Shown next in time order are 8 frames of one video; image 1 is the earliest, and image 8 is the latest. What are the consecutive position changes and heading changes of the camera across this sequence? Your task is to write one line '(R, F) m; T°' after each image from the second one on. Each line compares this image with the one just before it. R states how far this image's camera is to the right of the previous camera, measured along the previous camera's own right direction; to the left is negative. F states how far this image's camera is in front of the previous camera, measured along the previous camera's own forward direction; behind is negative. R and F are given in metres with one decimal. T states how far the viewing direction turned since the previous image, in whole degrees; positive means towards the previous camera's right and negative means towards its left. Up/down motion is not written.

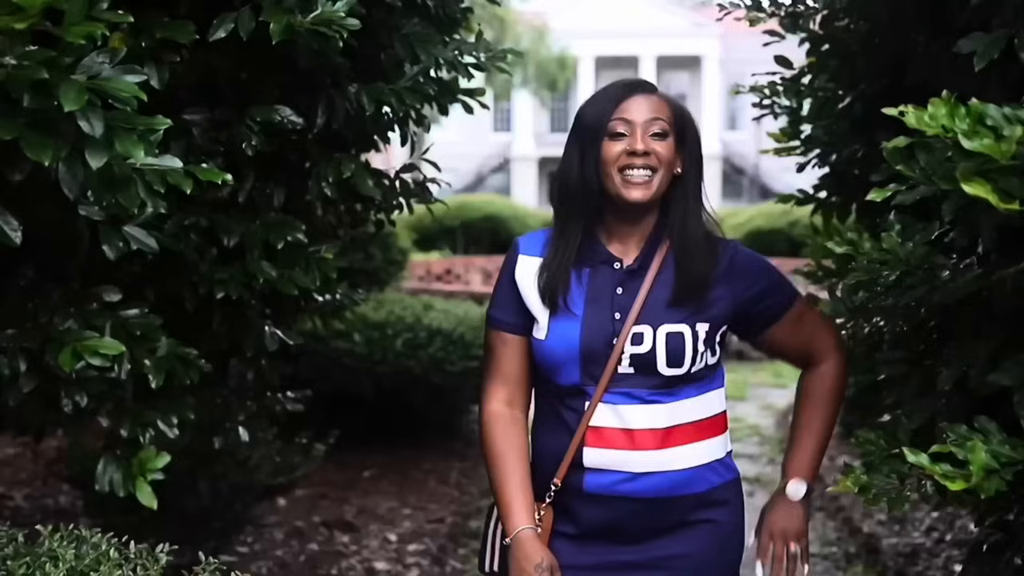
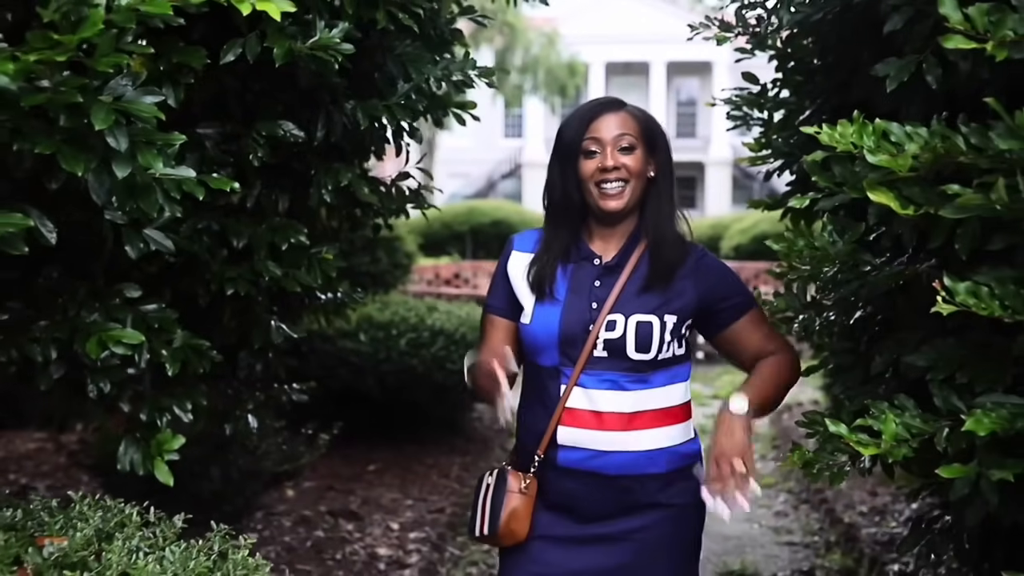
(+0.1, -0.2) m; -1°
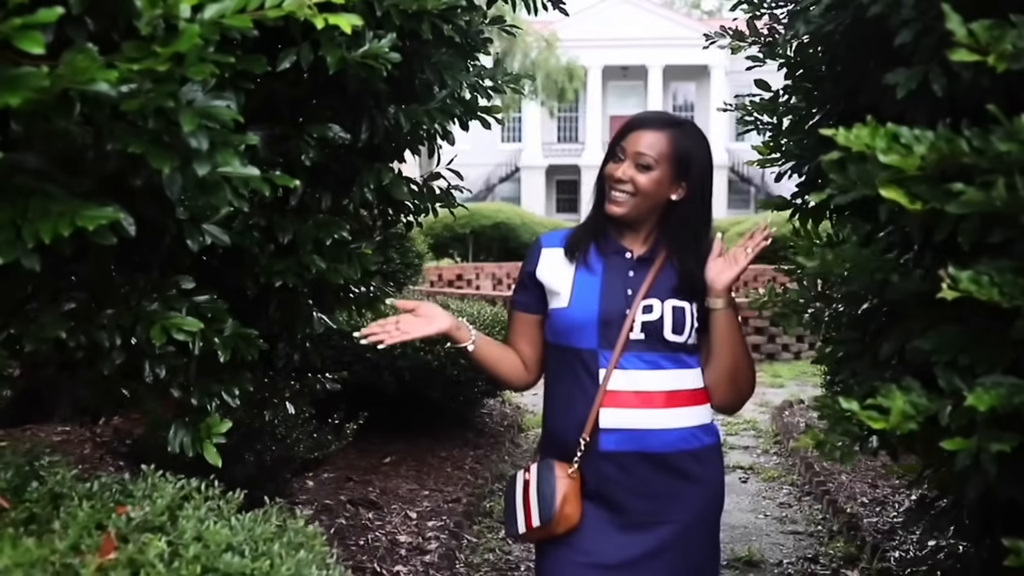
(-0.1, -0.2) m; 0°
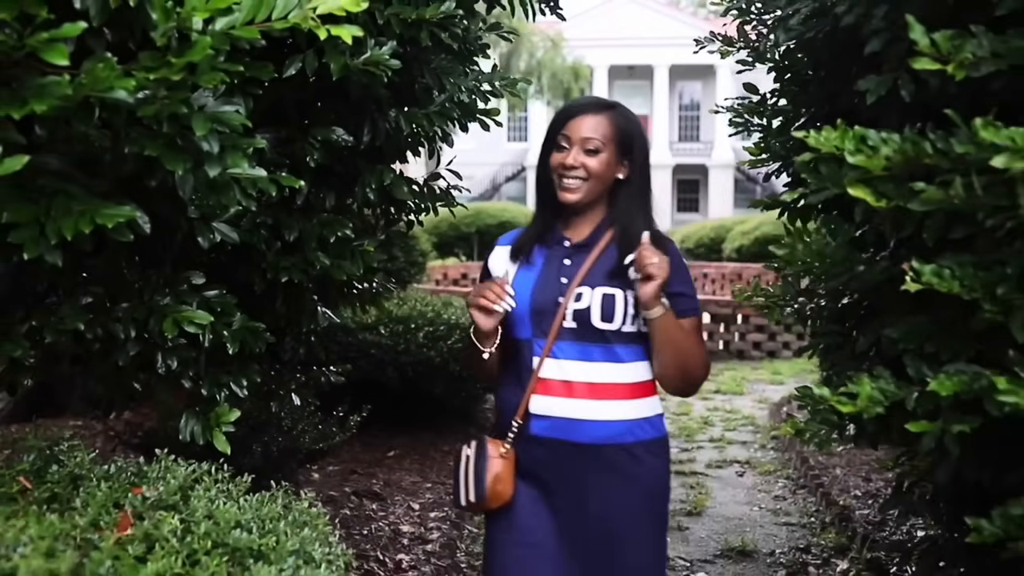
(0.0, -0.1) m; 0°
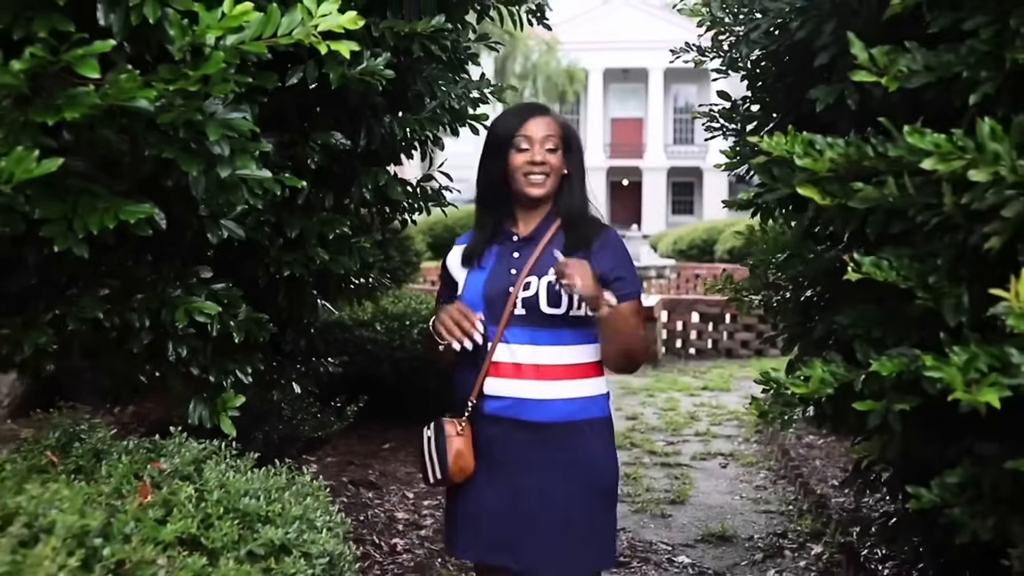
(0.0, -0.2) m; 0°
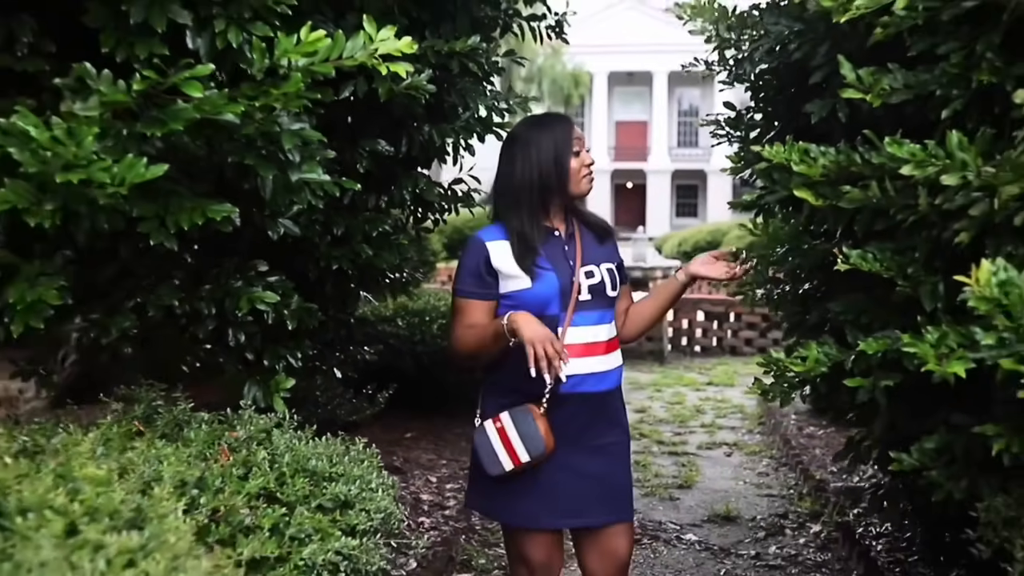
(-0.1, -0.3) m; 0°
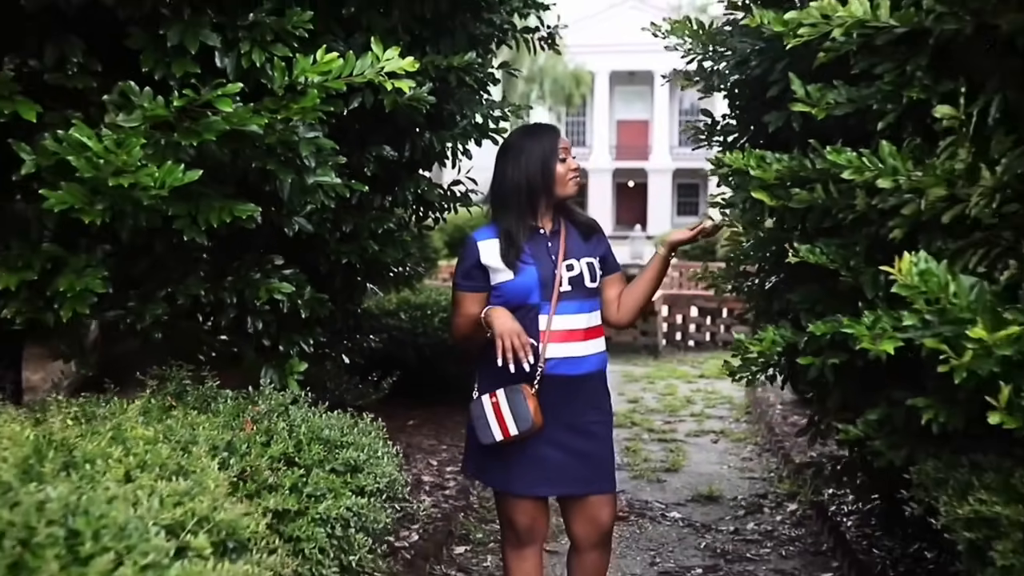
(0.0, -0.3) m; 0°
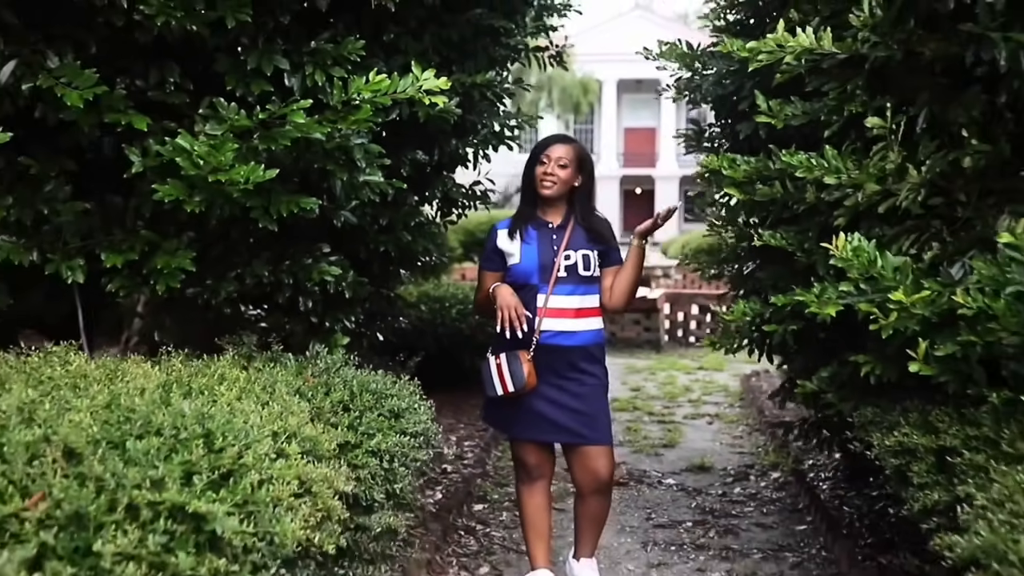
(0.0, -0.6) m; 0°
